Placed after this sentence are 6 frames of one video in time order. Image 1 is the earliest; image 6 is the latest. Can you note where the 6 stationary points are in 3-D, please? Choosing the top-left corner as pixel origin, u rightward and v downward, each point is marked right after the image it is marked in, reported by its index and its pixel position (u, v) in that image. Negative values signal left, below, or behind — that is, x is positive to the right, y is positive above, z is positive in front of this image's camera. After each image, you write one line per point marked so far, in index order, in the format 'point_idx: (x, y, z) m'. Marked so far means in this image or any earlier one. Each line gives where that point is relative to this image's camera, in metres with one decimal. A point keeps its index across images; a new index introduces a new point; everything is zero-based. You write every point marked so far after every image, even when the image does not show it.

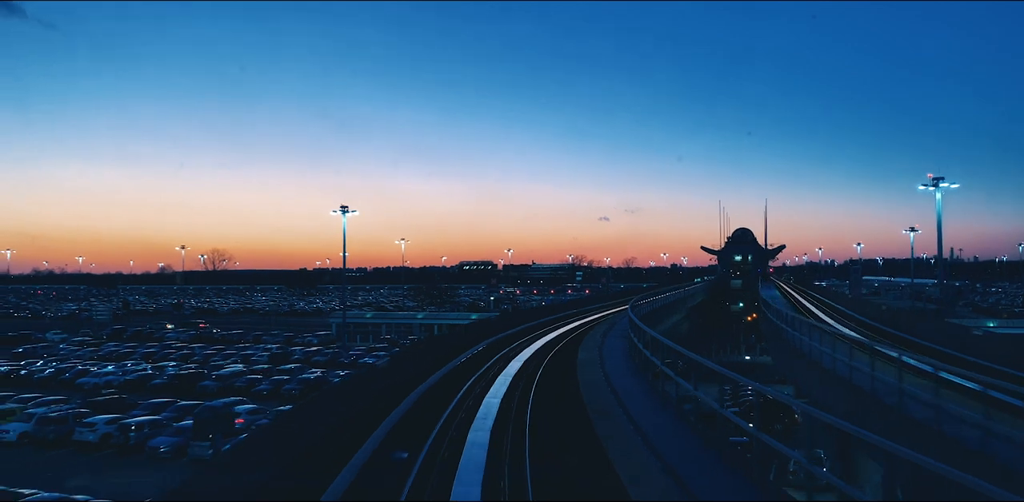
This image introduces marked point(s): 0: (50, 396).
0: (-12.4, -3.9, +18.0) m
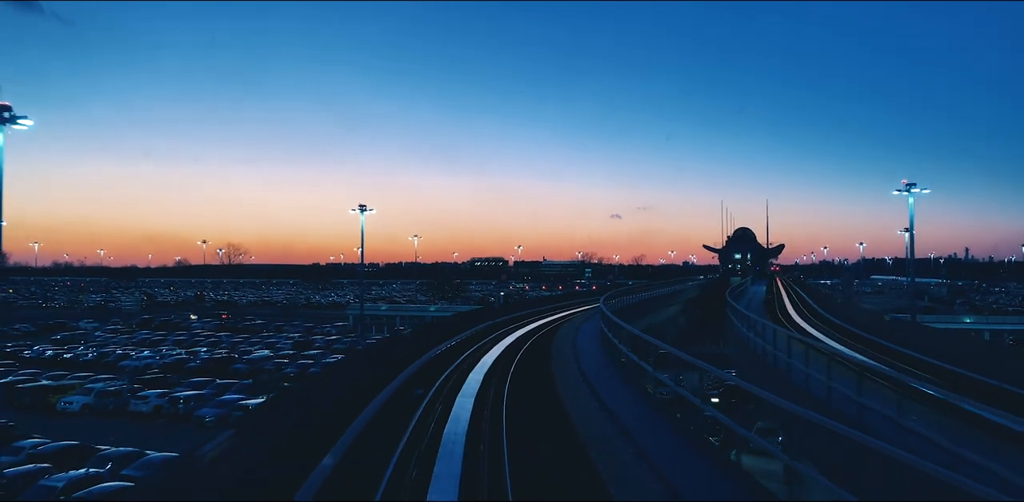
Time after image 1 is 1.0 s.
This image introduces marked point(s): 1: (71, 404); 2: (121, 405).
0: (-12.3, -3.7, +20.1) m
1: (-10.7, -3.8, +16.3) m
2: (-9.7, -3.8, +16.7) m
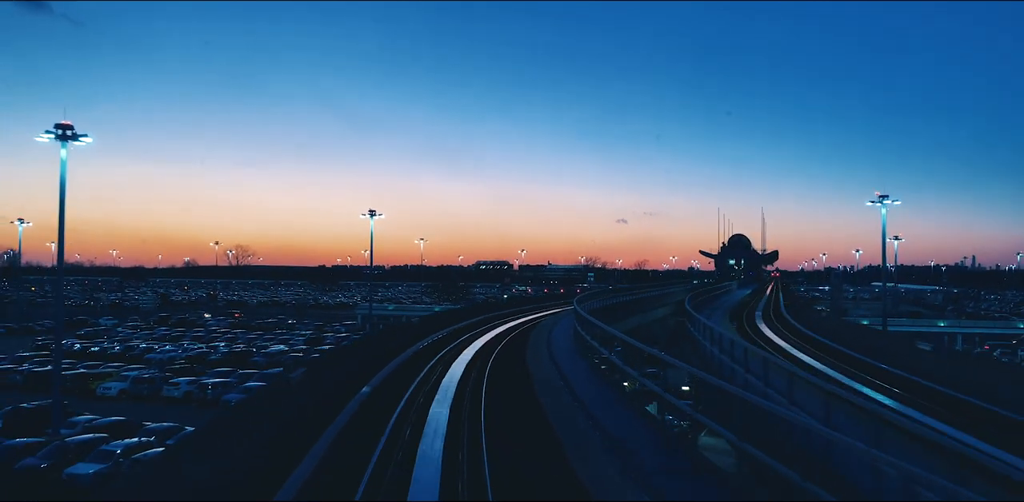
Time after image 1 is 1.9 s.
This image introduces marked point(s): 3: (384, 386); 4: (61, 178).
0: (-12.4, -3.8, +21.9) m
1: (-10.9, -3.8, +18.1) m
2: (-9.8, -3.8, +18.5) m
3: (-4.3, -4.3, +17.4) m
4: (-9.3, +1.5, +13.9) m
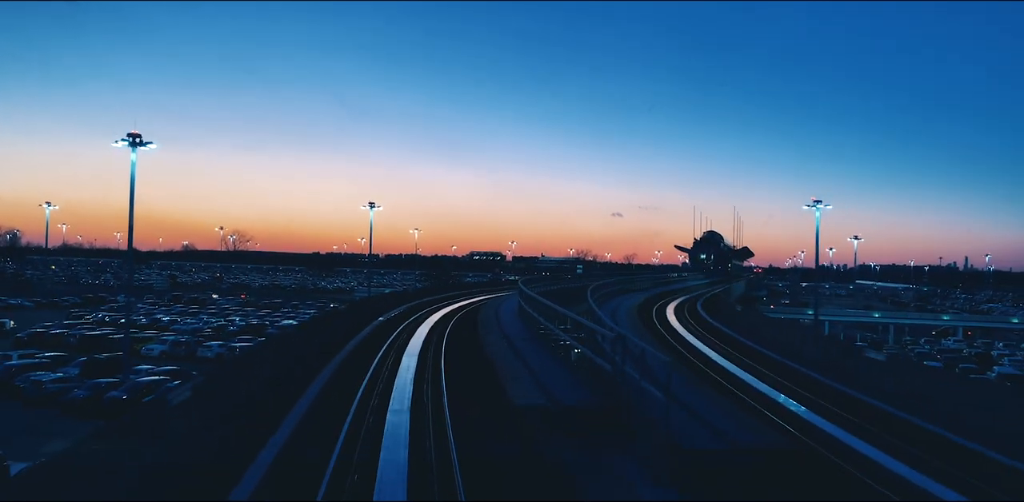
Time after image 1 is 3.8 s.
0: (-13.2, -3.1, +25.6) m
1: (-11.6, -3.2, +21.7) m
2: (-10.6, -3.3, +22.1) m
3: (-5.0, -3.9, +21.1) m
4: (-9.9, +2.0, +17.5) m
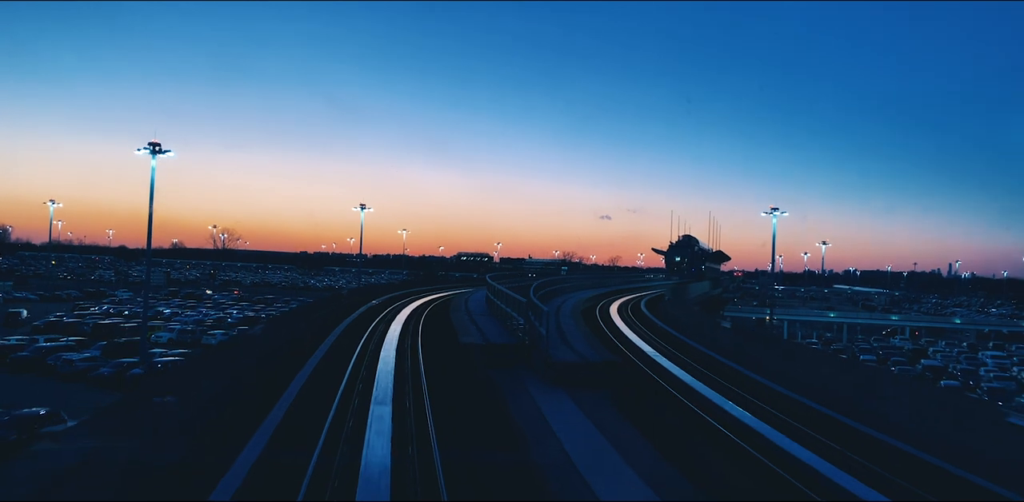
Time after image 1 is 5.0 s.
0: (-14.1, -3.0, +27.6) m
1: (-12.4, -3.1, +23.8) m
2: (-11.4, -3.2, +24.2) m
3: (-5.8, -3.9, +23.3) m
4: (-10.6, +2.1, +19.7) m
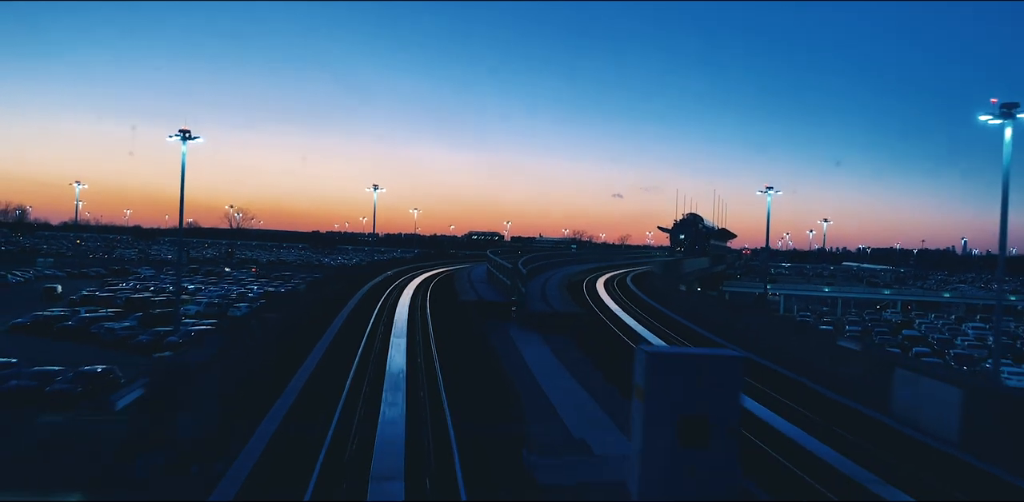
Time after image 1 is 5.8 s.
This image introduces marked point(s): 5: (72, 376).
0: (-13.9, -2.0, +29.5) m
1: (-12.3, -2.3, +25.6) m
2: (-11.3, -2.4, +26.0) m
3: (-5.7, -3.1, +25.0) m
4: (-10.5, +2.8, +21.3) m
5: (-10.8, -3.1, +16.4) m
